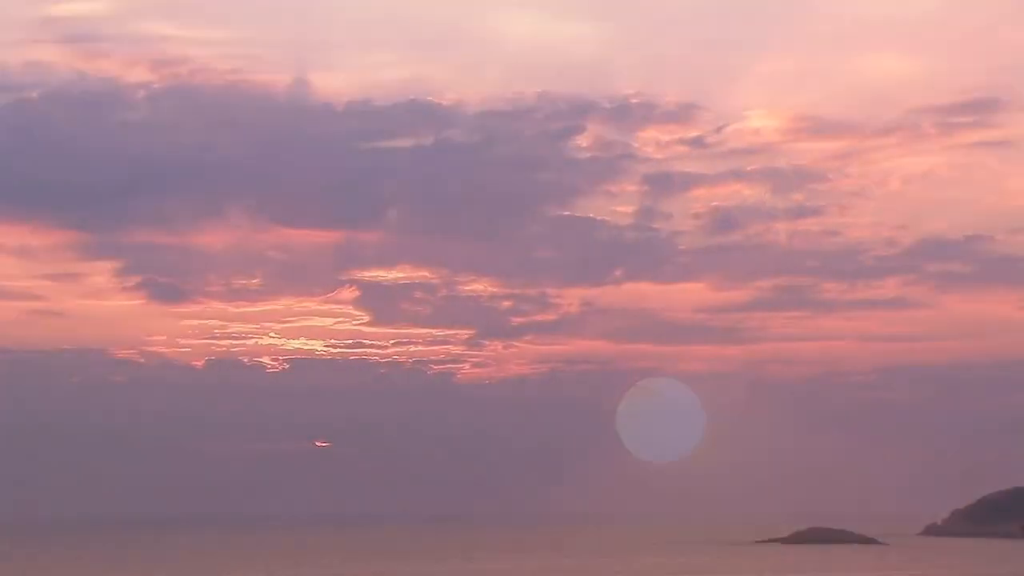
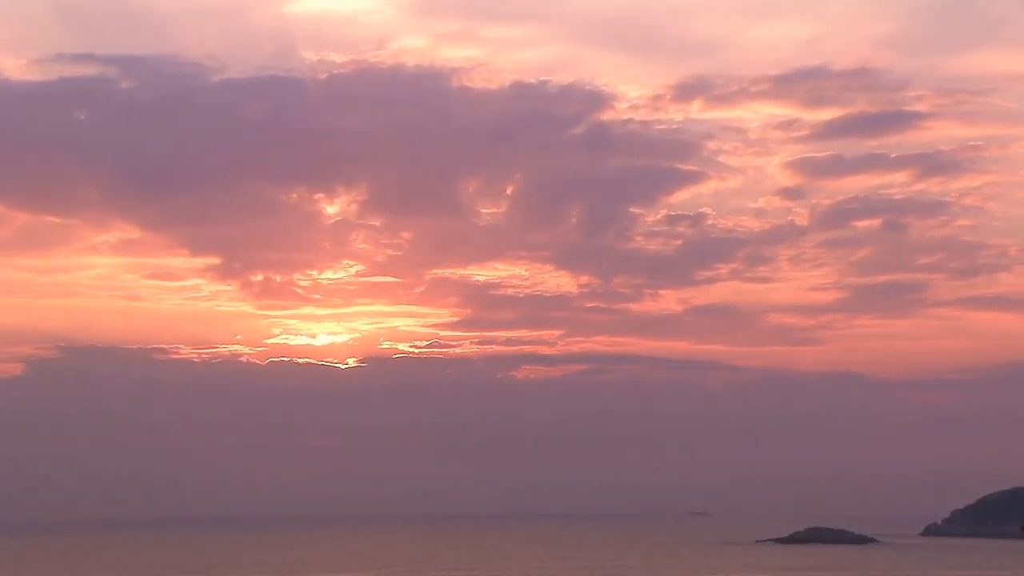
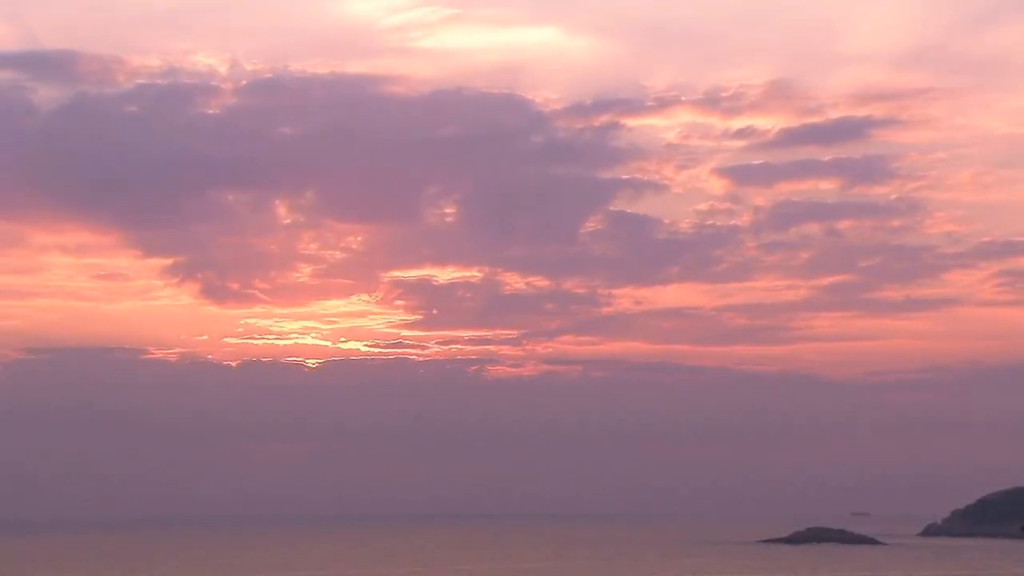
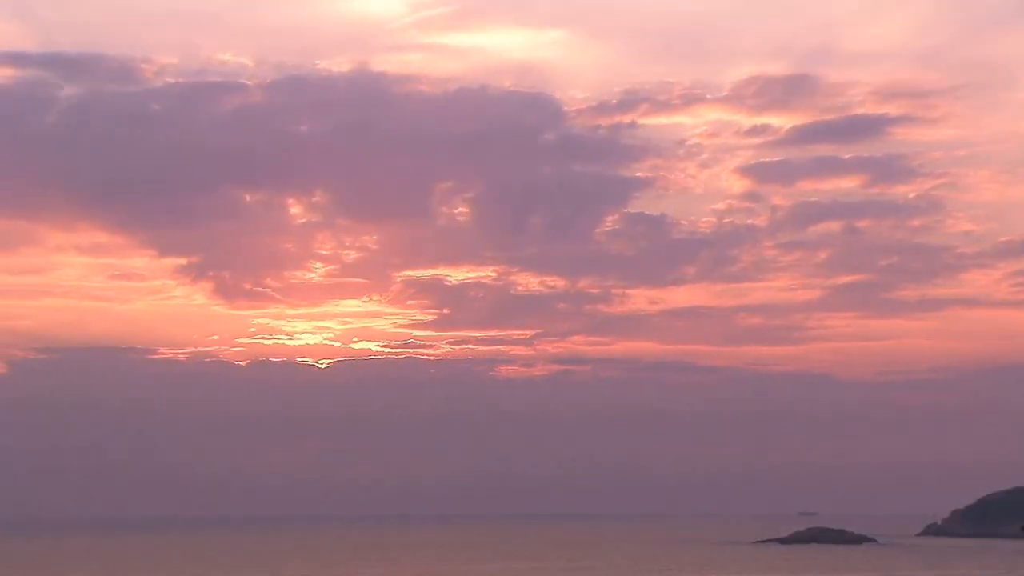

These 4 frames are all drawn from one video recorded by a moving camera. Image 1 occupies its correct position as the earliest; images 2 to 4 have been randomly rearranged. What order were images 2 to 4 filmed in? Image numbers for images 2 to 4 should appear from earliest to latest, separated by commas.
3, 4, 2
